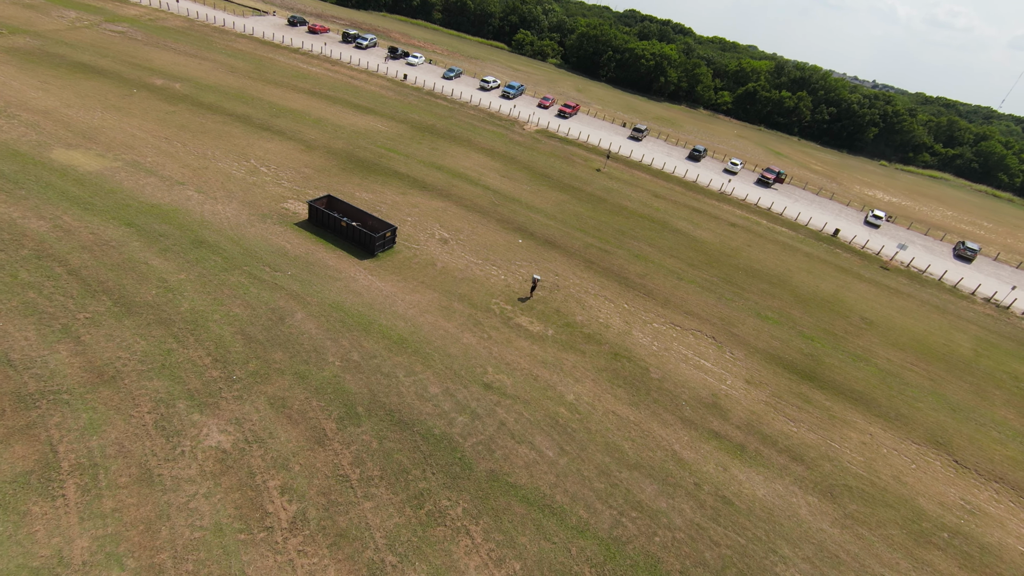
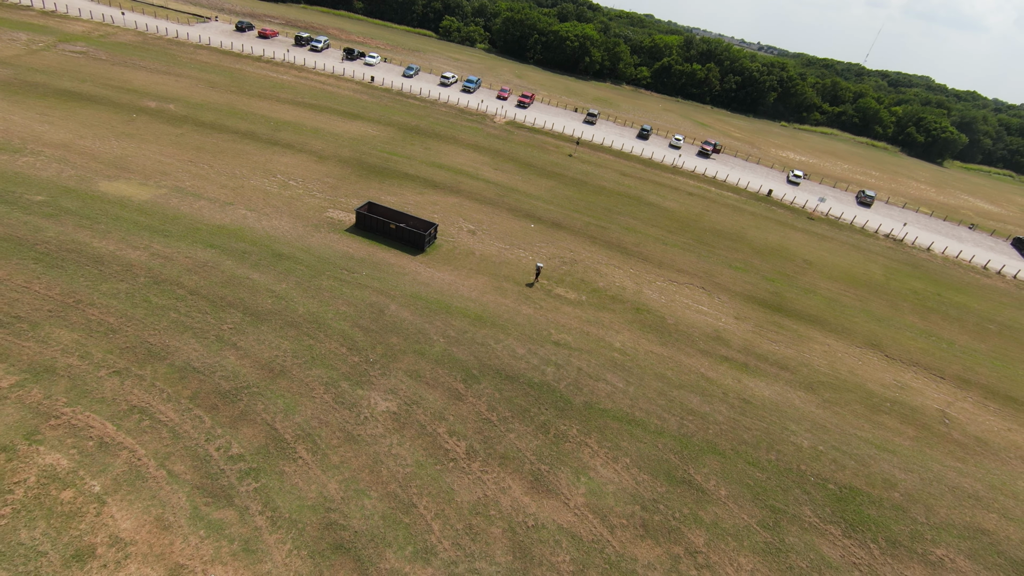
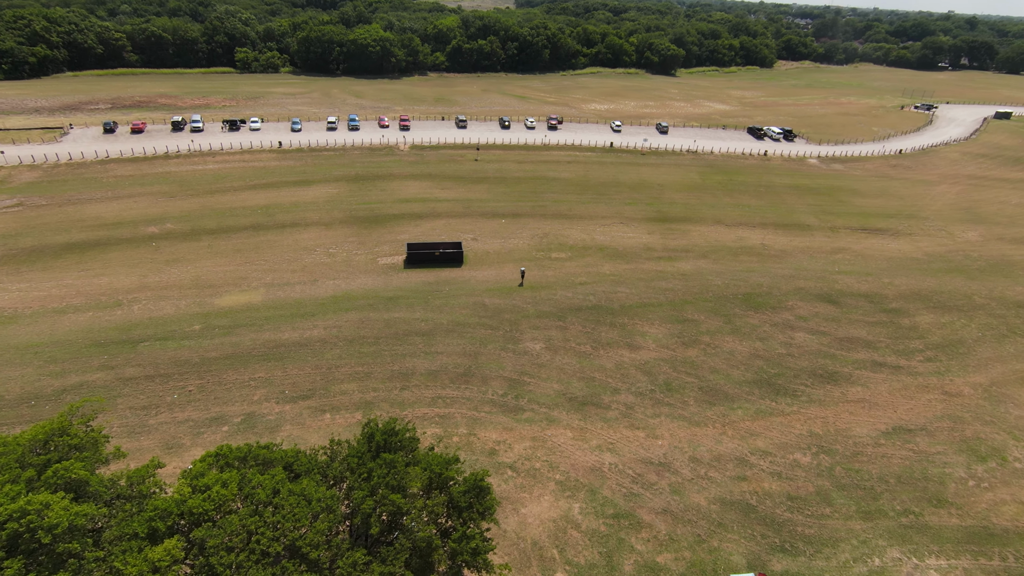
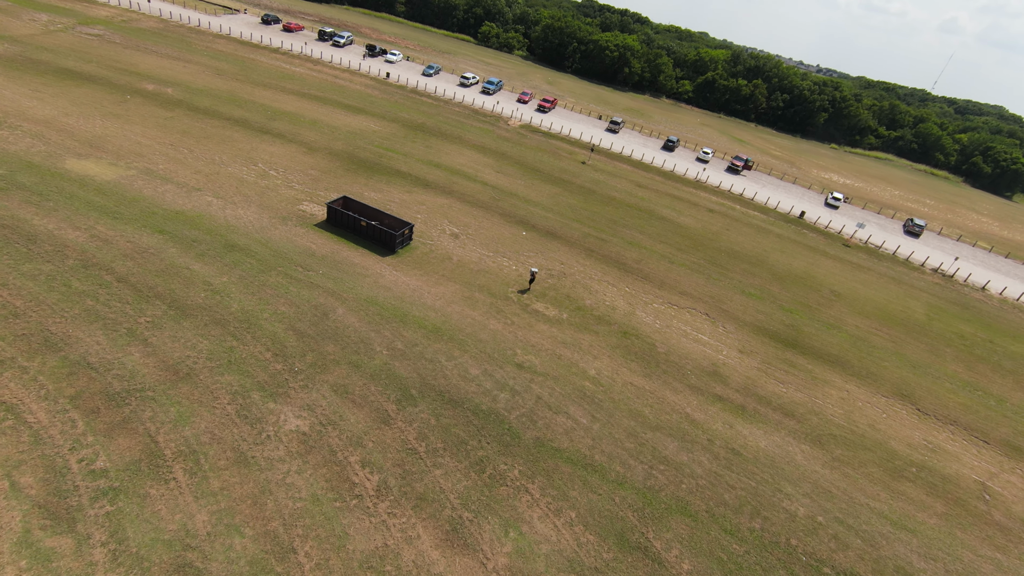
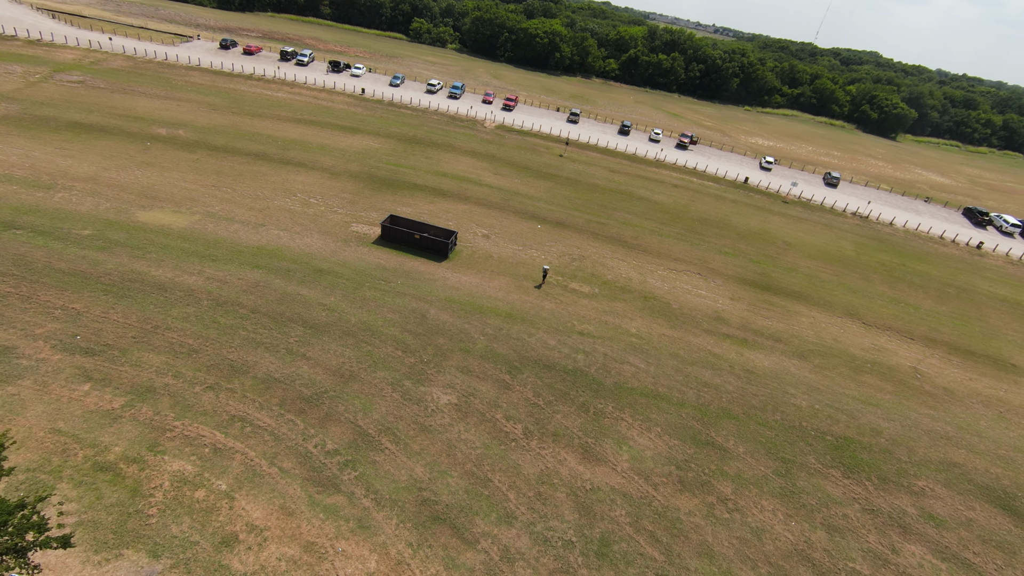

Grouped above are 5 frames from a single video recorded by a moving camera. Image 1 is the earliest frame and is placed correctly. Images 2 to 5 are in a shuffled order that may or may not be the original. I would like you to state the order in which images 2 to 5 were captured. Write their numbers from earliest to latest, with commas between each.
4, 2, 5, 3
